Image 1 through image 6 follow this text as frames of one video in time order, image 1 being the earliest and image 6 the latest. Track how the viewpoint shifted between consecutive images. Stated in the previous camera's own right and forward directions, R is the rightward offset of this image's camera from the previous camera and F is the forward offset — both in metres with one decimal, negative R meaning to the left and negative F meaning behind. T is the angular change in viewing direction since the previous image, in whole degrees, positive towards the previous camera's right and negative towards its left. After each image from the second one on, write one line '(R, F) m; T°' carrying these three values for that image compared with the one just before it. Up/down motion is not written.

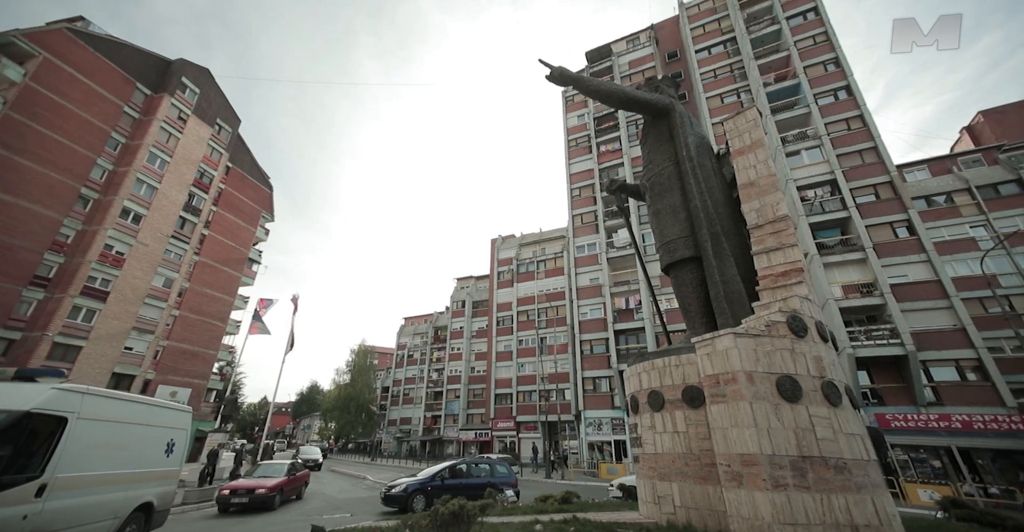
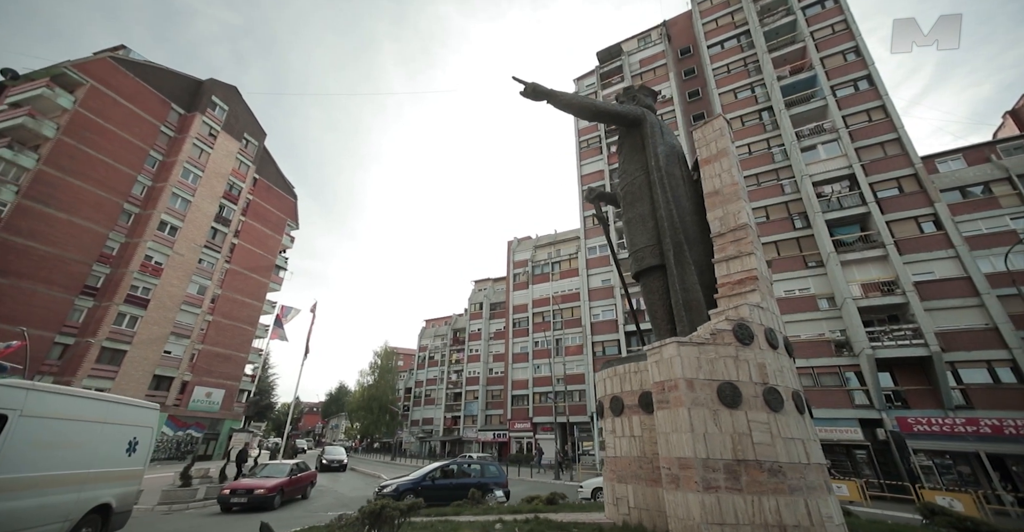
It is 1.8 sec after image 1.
(+0.9, -0.3) m; -4°
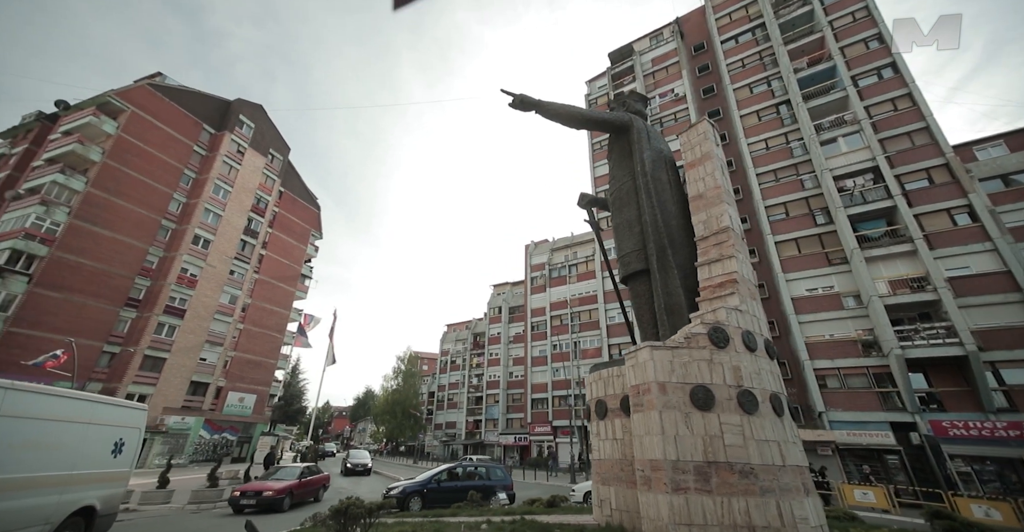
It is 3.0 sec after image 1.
(+0.6, -0.2) m; -3°
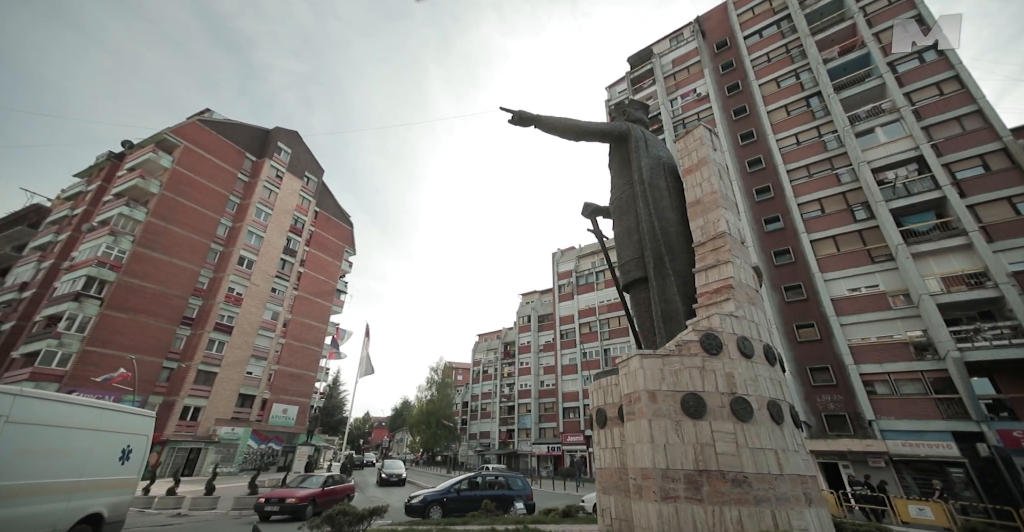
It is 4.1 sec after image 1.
(+0.6, -0.2) m; -5°
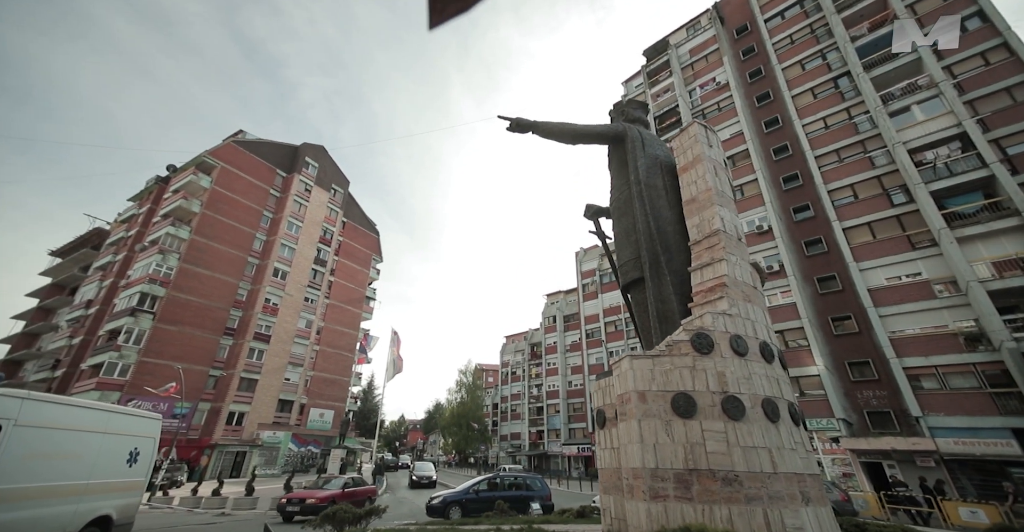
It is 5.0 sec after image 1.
(+0.6, -0.1) m; -4°
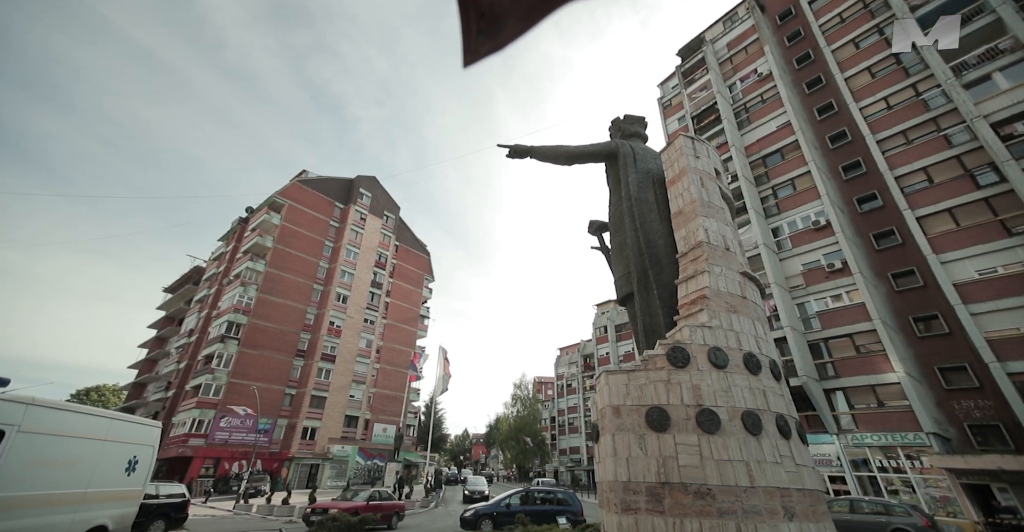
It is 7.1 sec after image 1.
(+1.2, -0.2) m; -8°
